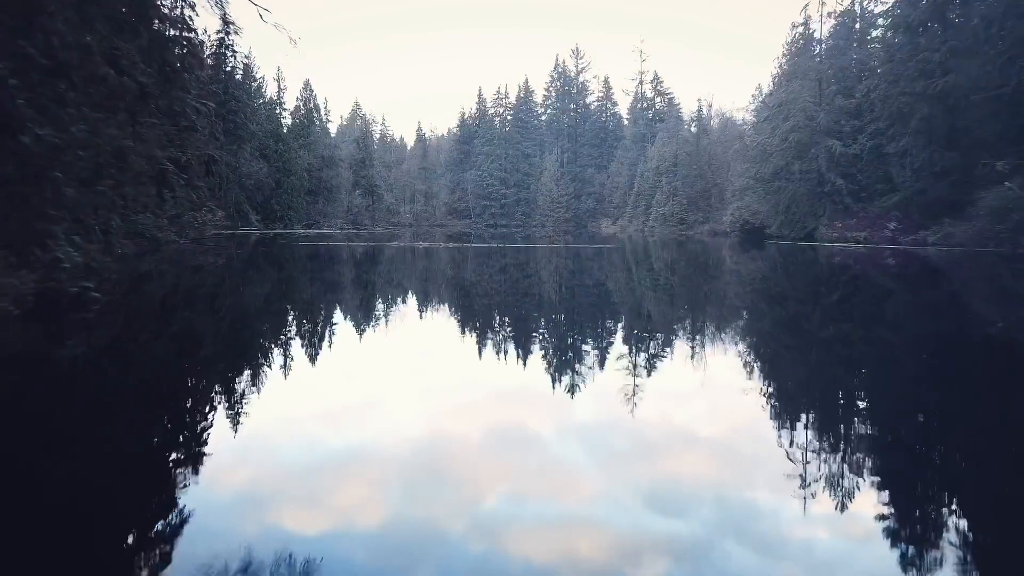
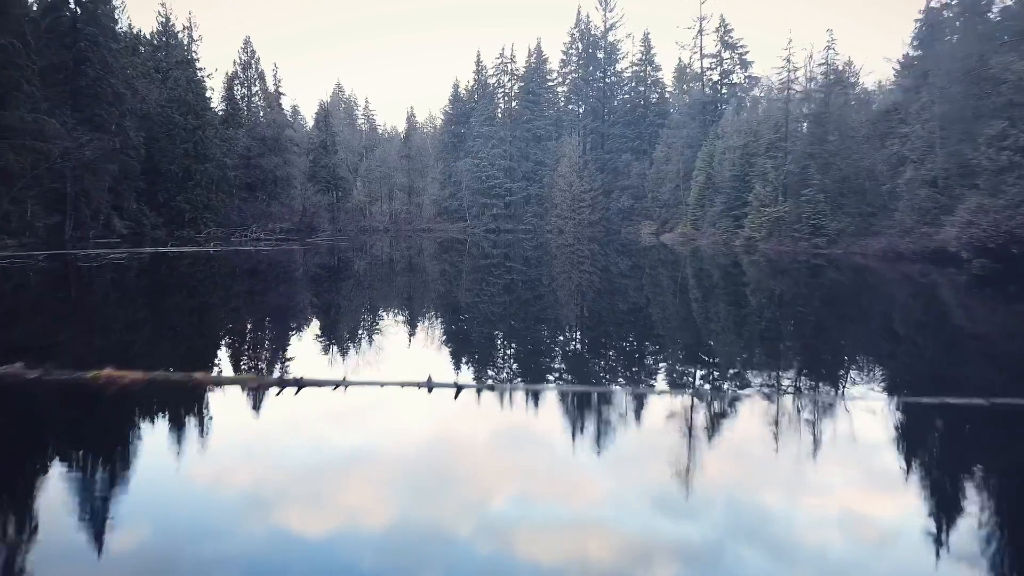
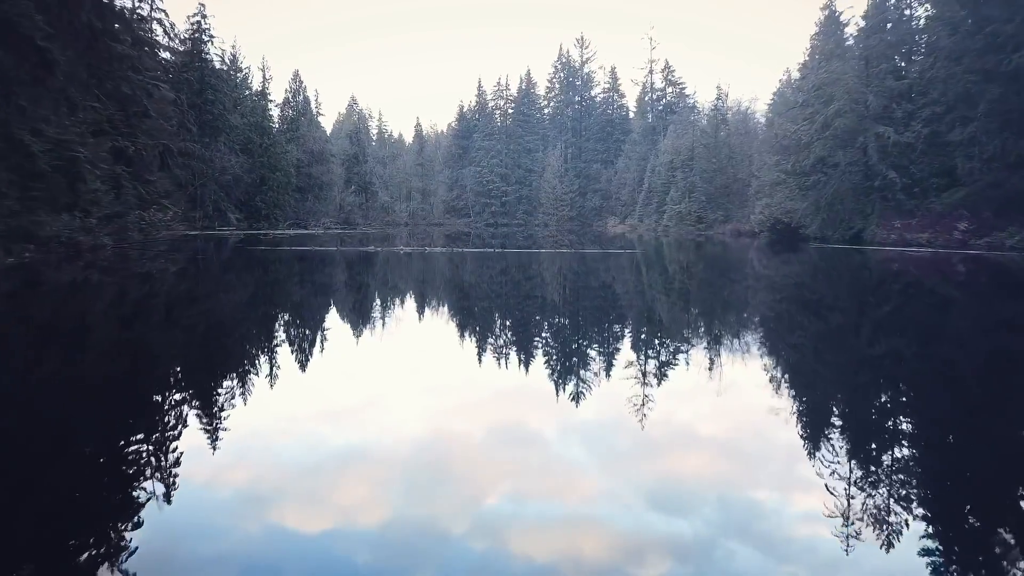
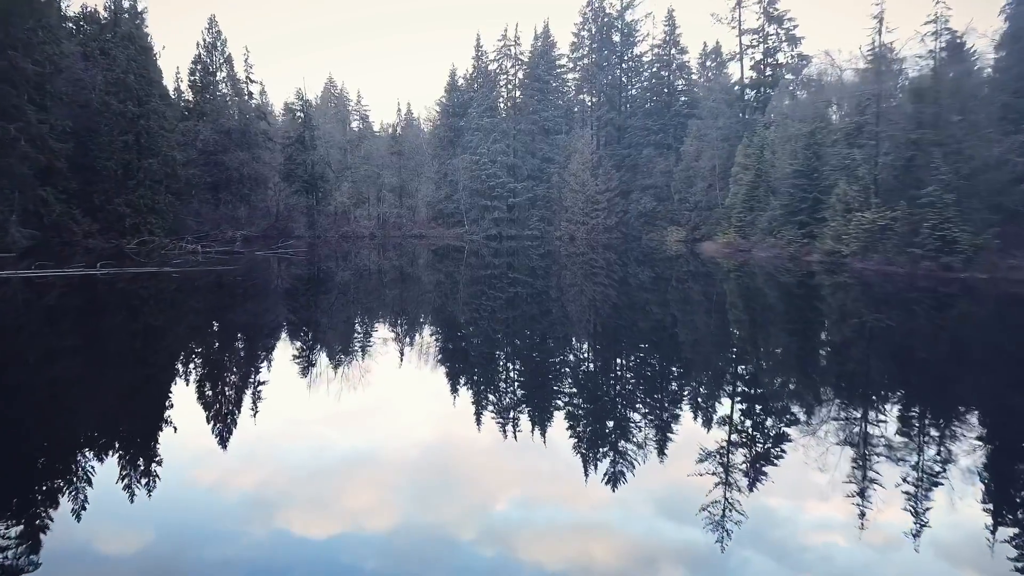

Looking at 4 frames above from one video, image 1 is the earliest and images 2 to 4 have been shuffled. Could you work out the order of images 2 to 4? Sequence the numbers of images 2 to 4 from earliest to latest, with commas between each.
3, 2, 4
